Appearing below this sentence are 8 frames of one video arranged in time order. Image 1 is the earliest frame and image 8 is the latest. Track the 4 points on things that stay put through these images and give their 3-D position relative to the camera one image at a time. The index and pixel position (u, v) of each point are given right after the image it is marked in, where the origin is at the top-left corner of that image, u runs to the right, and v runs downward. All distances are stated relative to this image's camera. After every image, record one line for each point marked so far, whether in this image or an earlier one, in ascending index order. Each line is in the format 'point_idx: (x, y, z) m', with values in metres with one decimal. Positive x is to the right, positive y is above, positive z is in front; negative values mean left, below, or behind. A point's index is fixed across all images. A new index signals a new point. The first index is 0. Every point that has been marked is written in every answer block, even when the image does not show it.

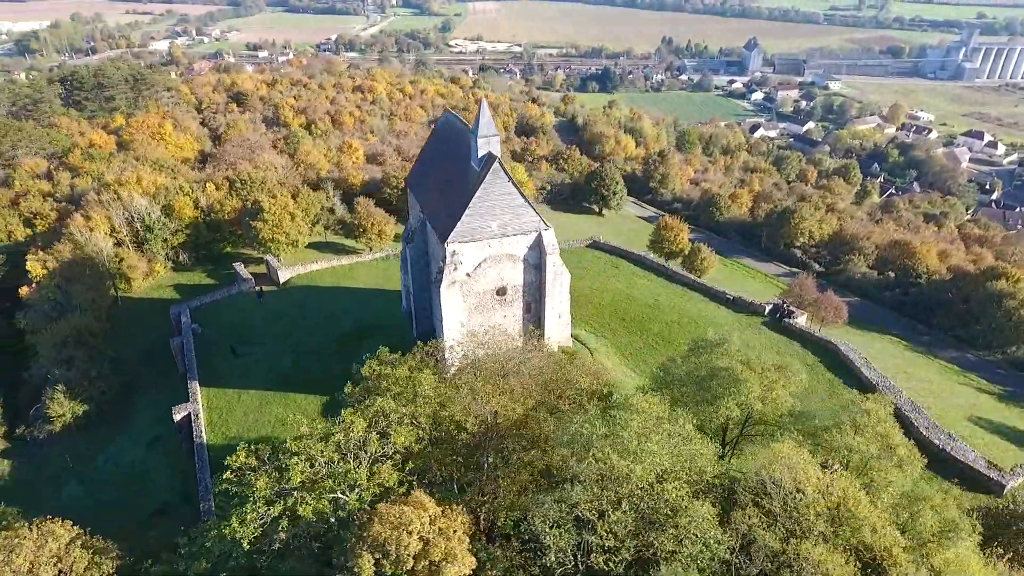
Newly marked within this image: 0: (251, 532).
0: (-5.1, -4.7, +12.3) m
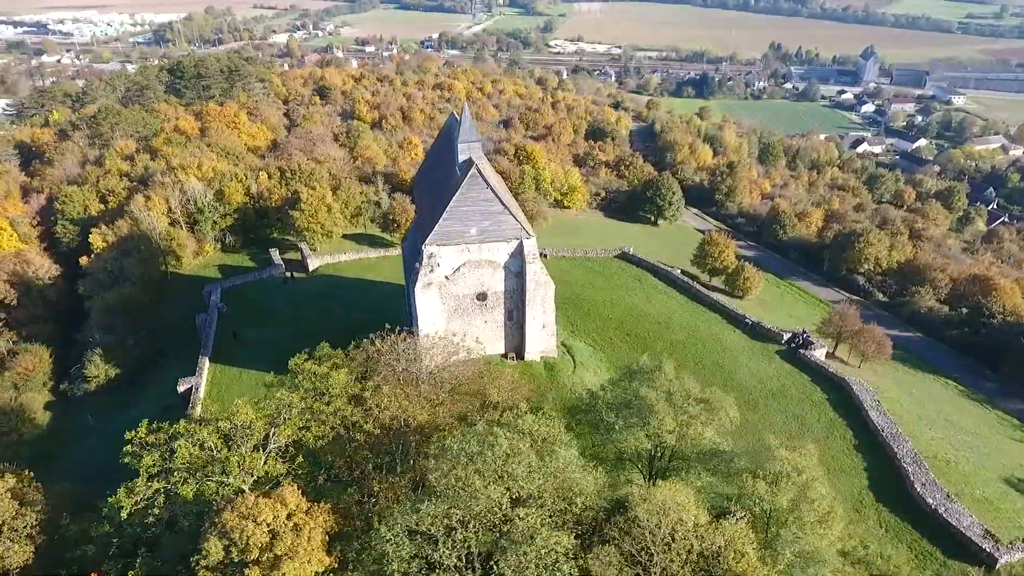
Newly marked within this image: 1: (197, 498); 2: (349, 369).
0: (-7.9, -4.4, +13.1) m
1: (-6.5, -4.3, +13.1) m
2: (-4.4, -2.1, +17.0) m
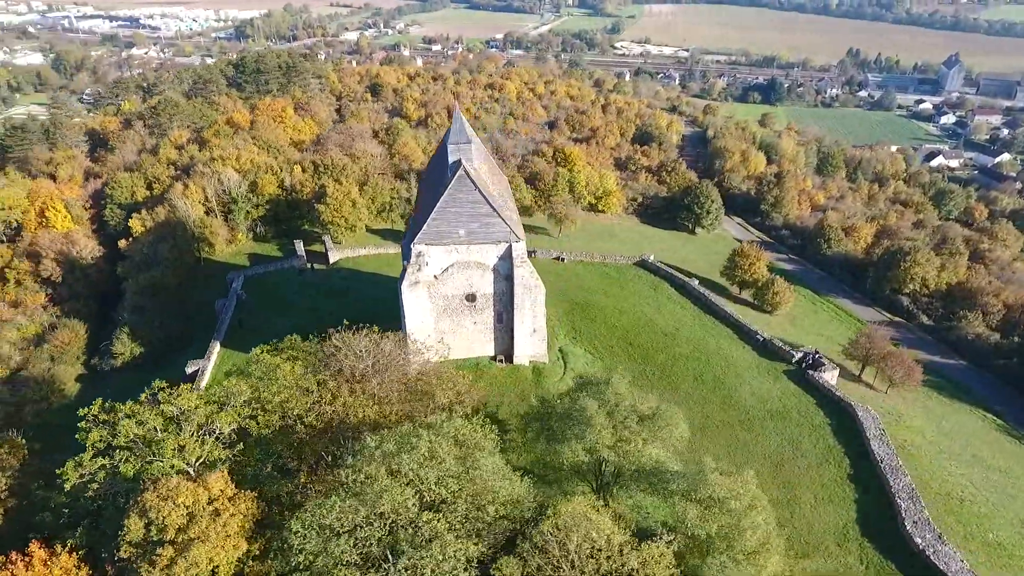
0: (-9.5, -4.1, +13.9) m
1: (-8.1, -4.1, +13.7) m
2: (-5.6, -2.0, +17.4) m
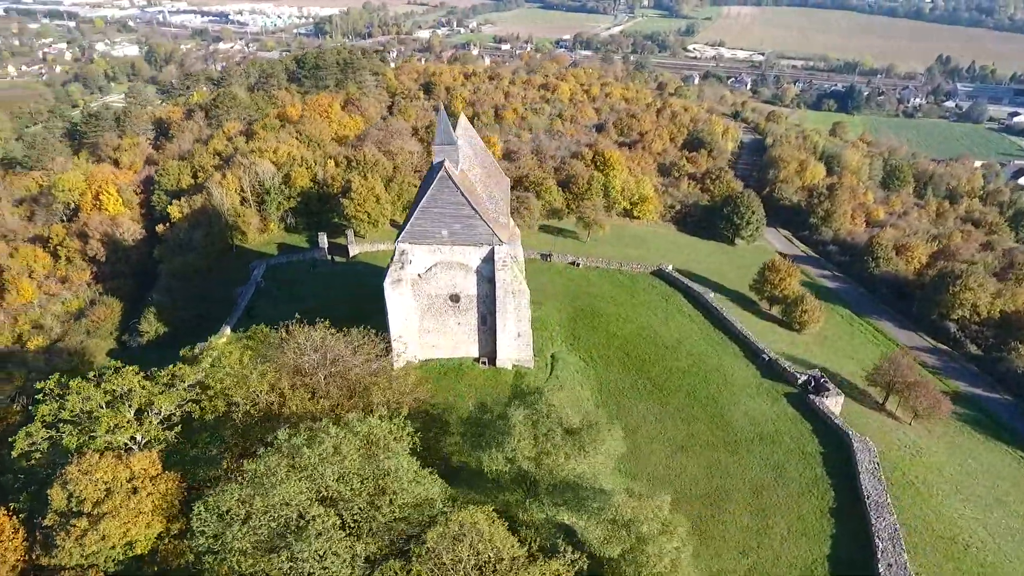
0: (-11.4, -3.7, +14.8) m
1: (-10.0, -3.7, +14.6) m
2: (-7.1, -1.8, +17.9) m
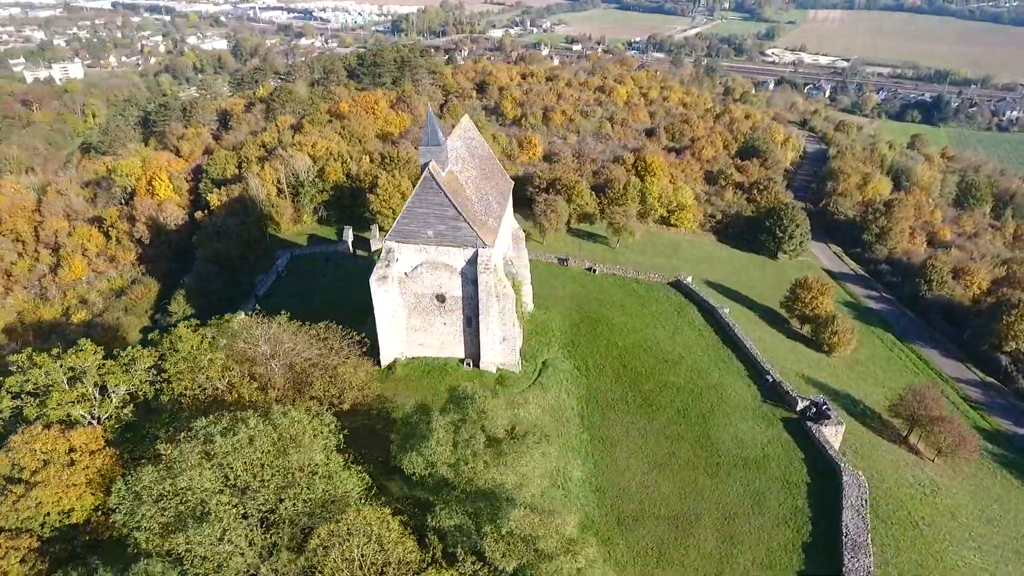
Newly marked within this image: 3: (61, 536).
0: (-13.1, -3.1, +16.0) m
1: (-11.8, -3.2, +15.6) m
2: (-8.4, -1.5, +18.6) m
3: (-10.1, -5.6, +14.3) m
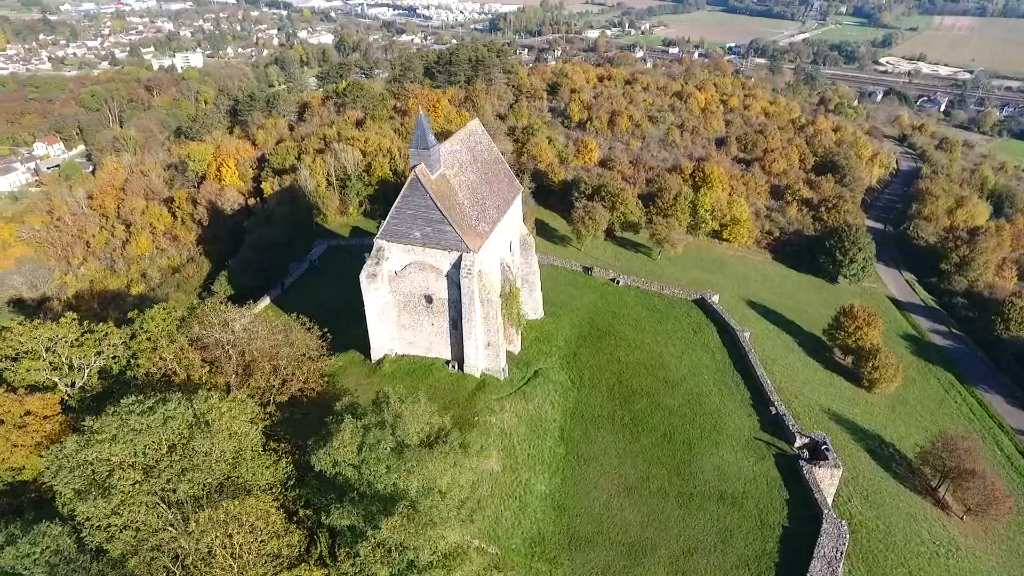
0: (-14.9, -2.3, +17.7) m
1: (-13.6, -2.5, +17.2) m
2: (-9.8, -1.1, +19.7) m
3: (-12.3, -5.0, +15.7) m
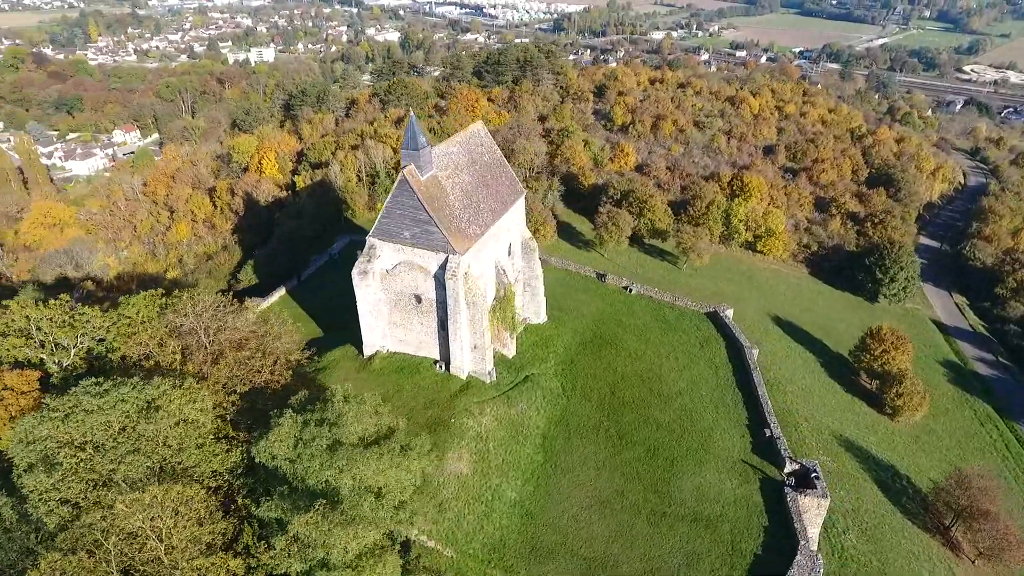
0: (-16.1, -1.7, +19.0) m
1: (-14.9, -2.0, +18.4) m
2: (-10.7, -0.7, +20.6) m
3: (-13.8, -4.5, +16.8) m
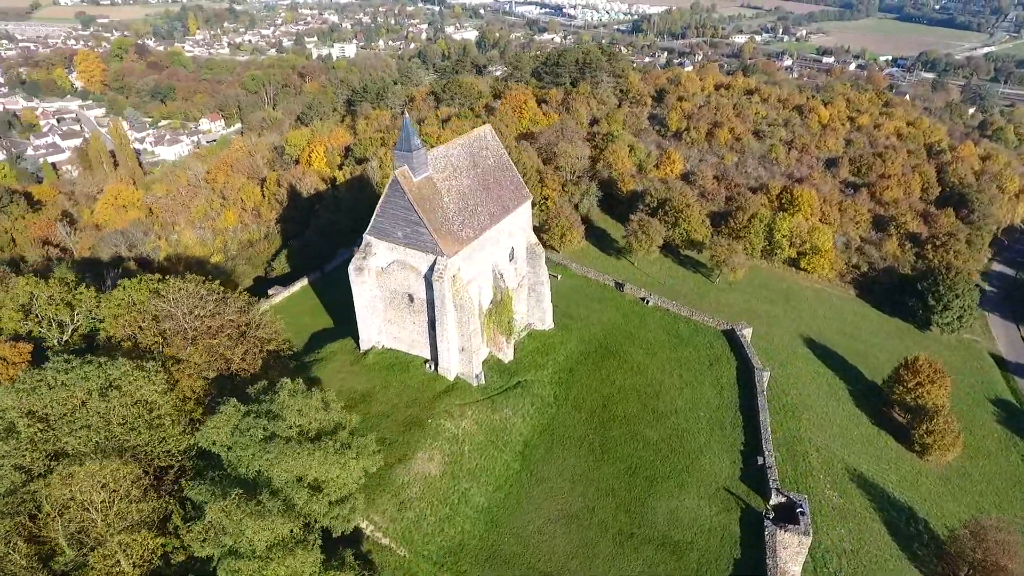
0: (-17.1, -0.9, +20.7) m
1: (-16.0, -1.2, +19.9) m
2: (-11.5, -0.3, +21.7) m
3: (-15.3, -3.8, +18.2) m
